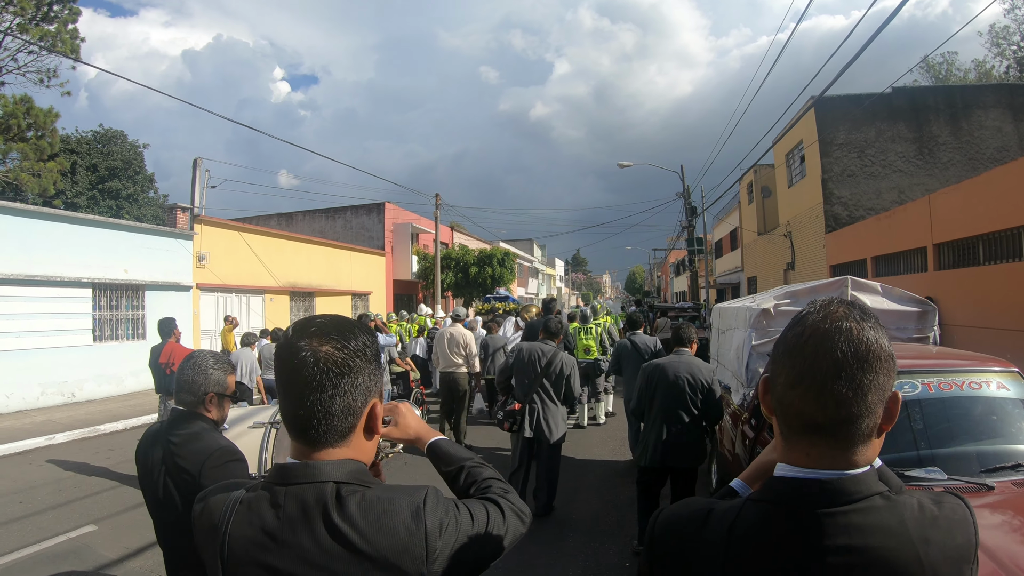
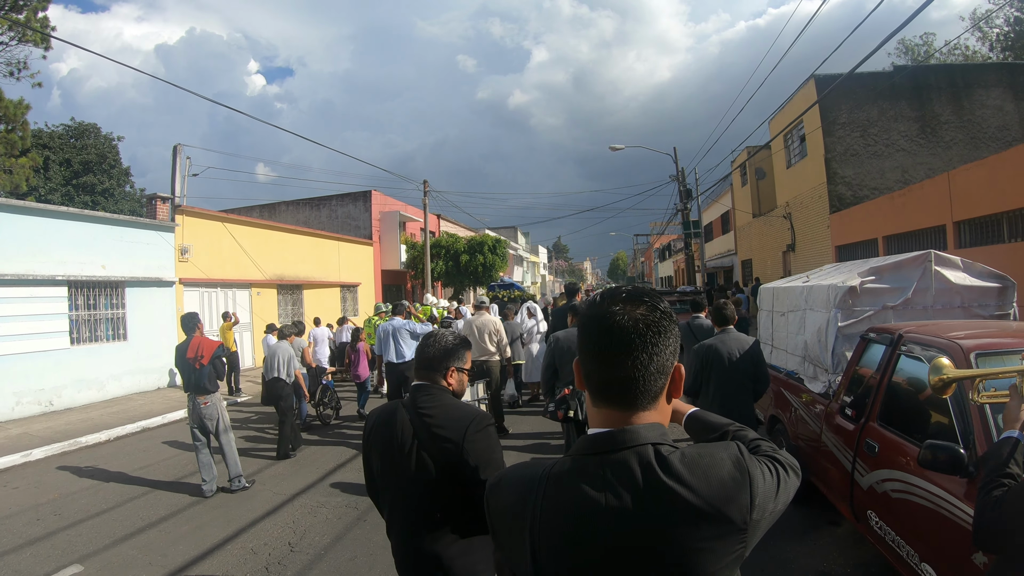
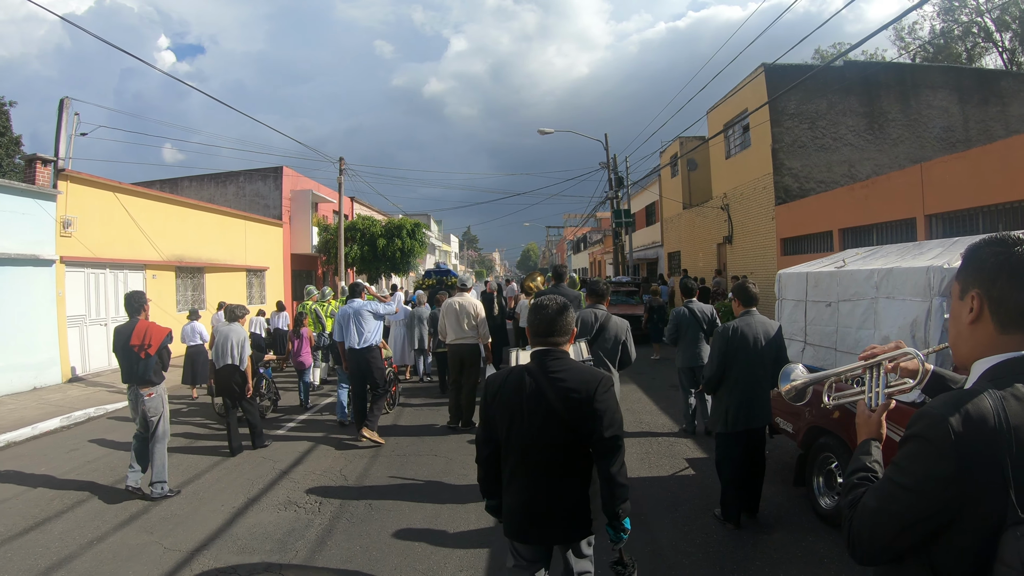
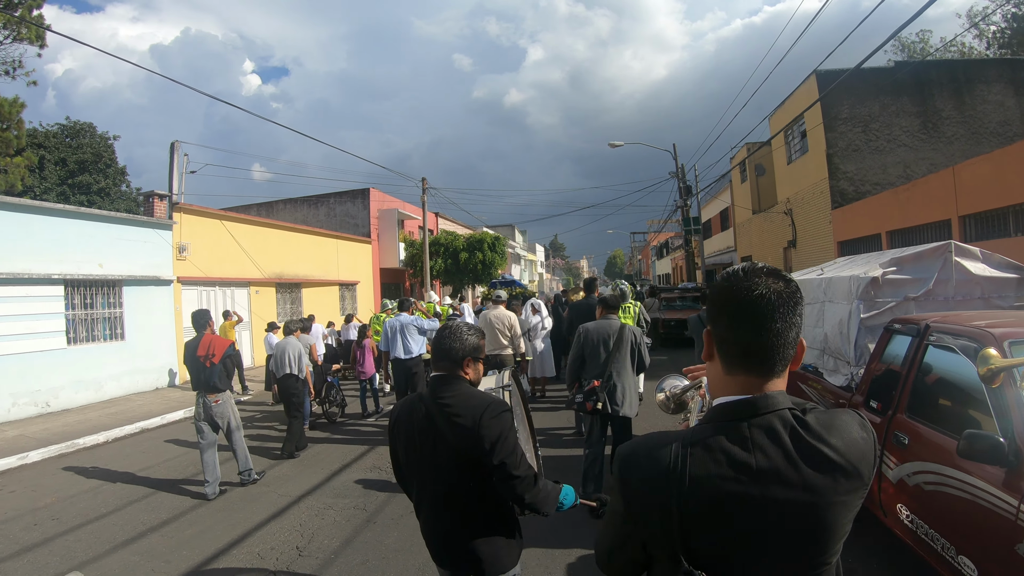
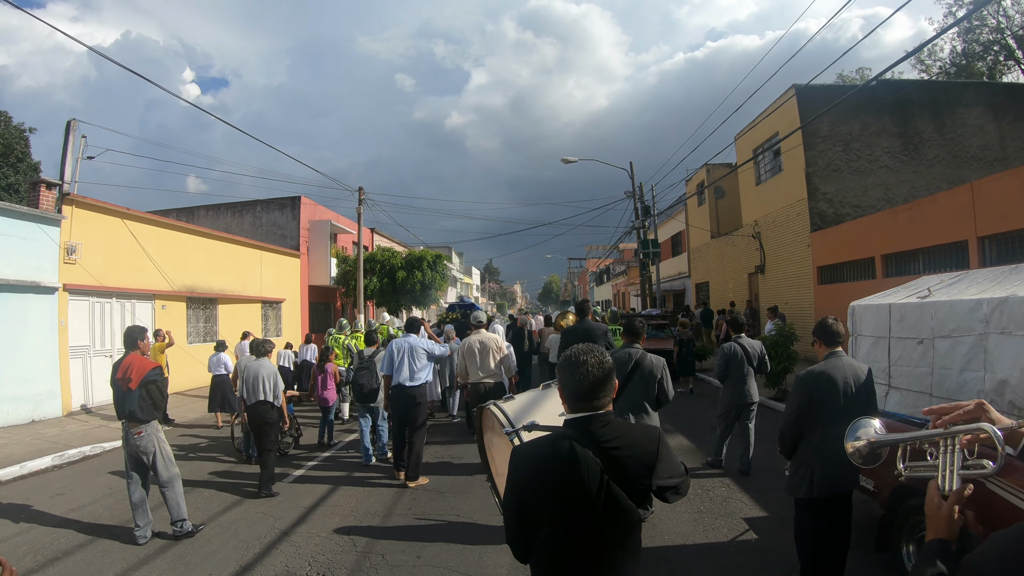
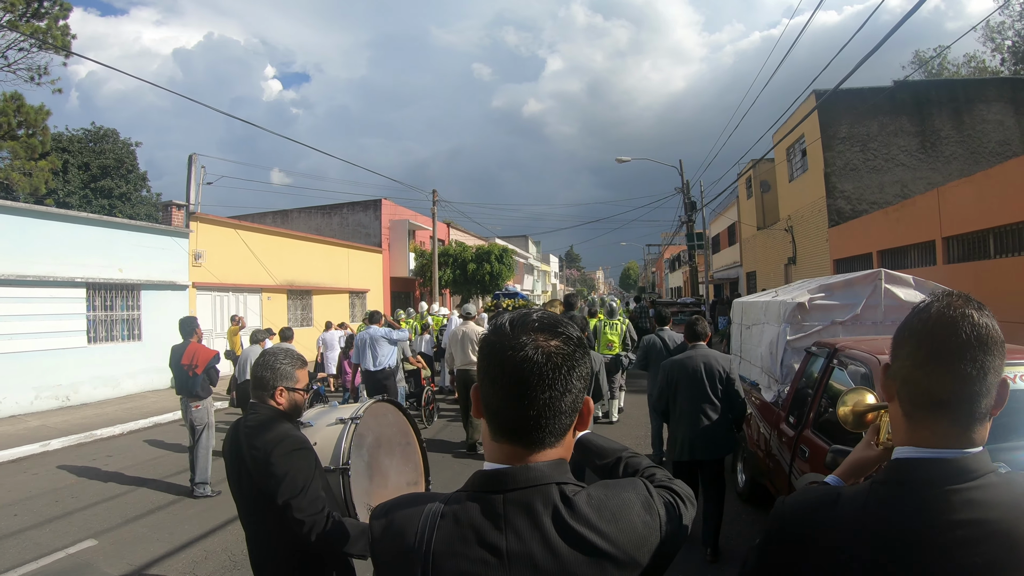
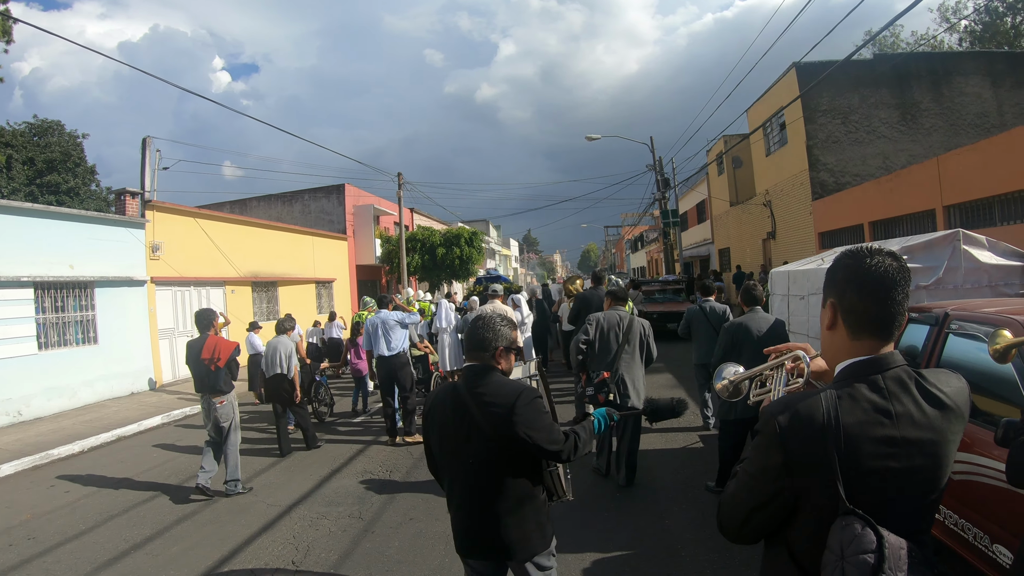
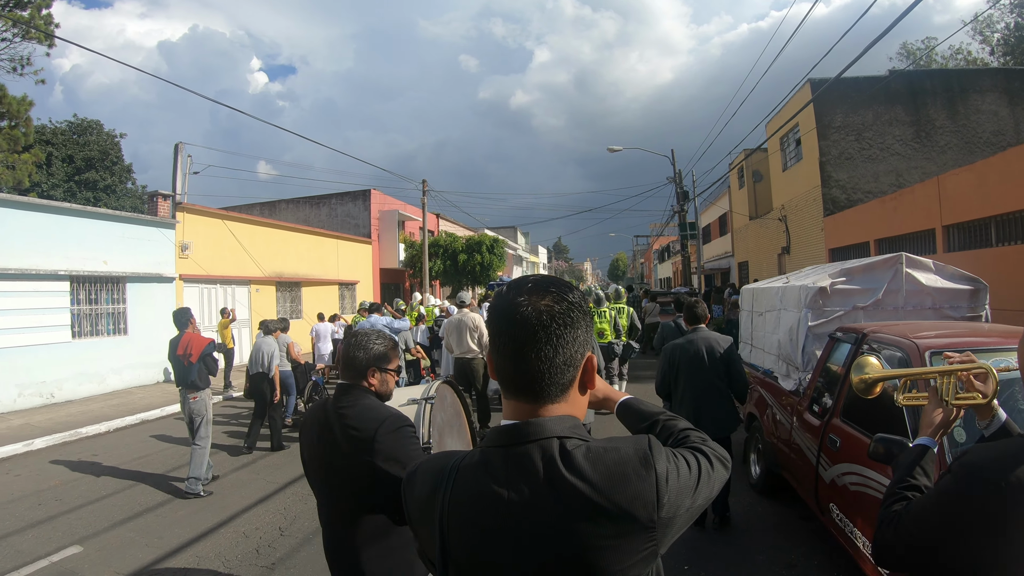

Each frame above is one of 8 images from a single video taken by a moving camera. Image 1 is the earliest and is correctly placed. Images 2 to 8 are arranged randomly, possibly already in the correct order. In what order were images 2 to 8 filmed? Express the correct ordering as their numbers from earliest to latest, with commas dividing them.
6, 8, 2, 4, 7, 3, 5
